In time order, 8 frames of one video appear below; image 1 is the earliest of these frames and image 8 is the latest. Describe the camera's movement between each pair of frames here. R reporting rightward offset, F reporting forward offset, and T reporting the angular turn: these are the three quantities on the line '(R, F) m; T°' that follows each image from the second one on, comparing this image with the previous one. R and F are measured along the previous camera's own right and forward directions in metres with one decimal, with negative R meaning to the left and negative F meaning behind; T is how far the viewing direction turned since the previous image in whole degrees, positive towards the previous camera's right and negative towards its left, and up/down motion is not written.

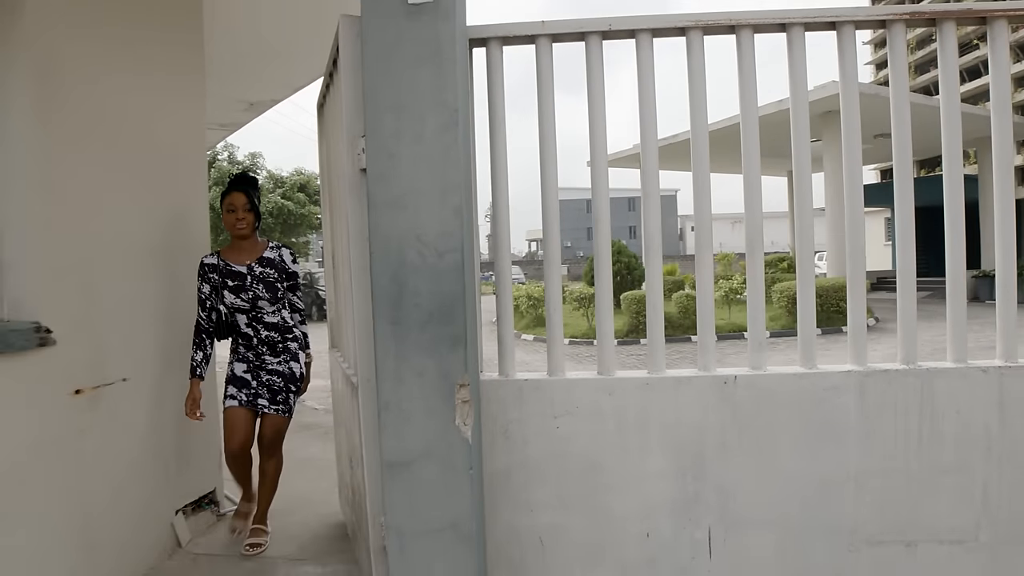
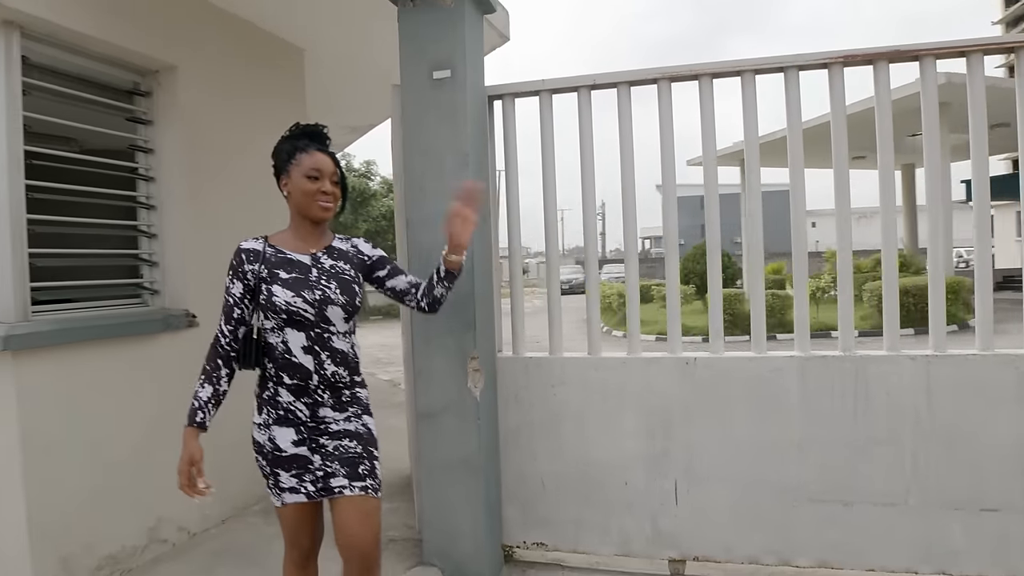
(+0.5, -0.6) m; -10°
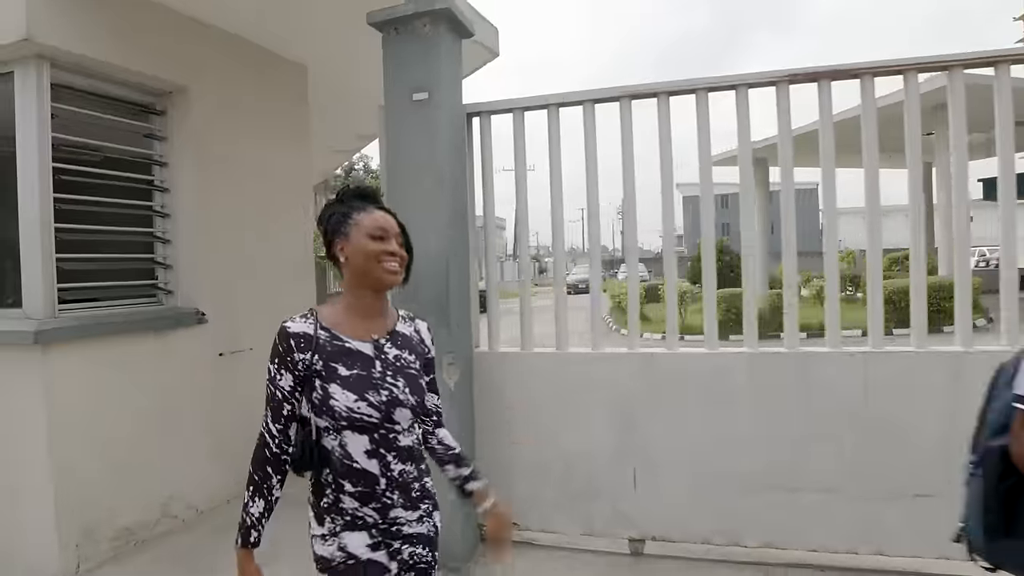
(+0.2, -0.3) m; -2°
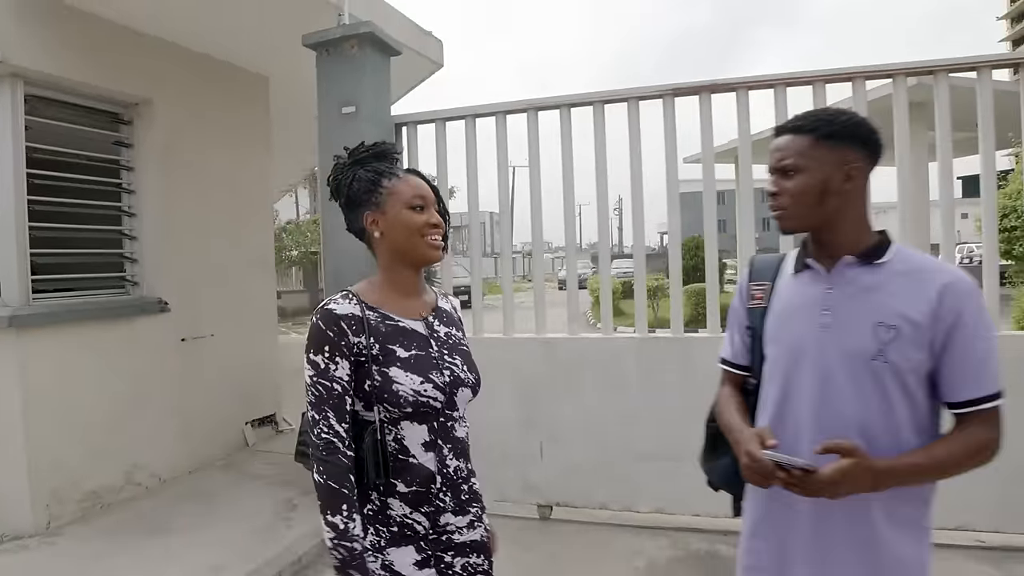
(+0.5, -0.4) m; -1°
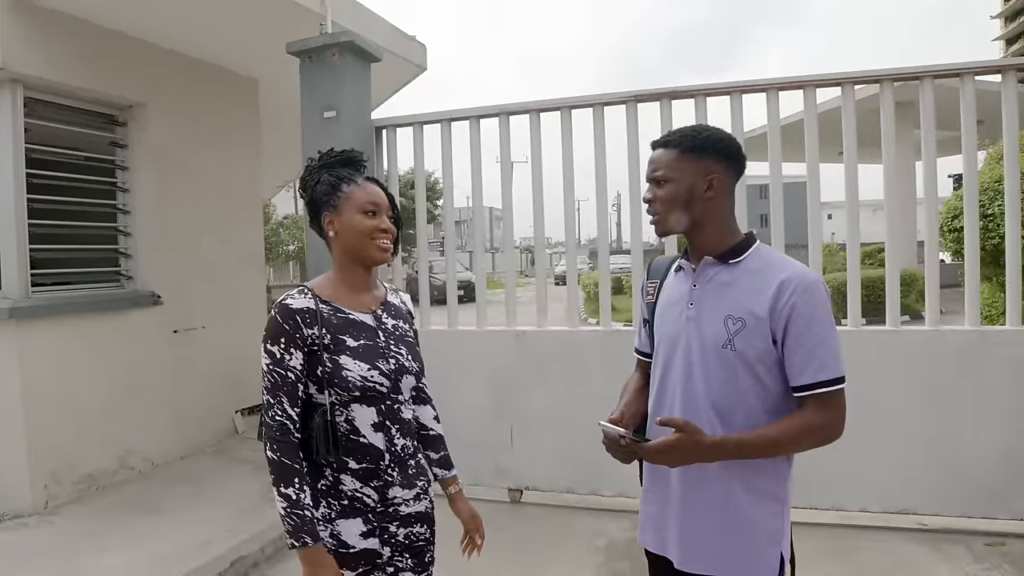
(+0.2, -0.2) m; 0°
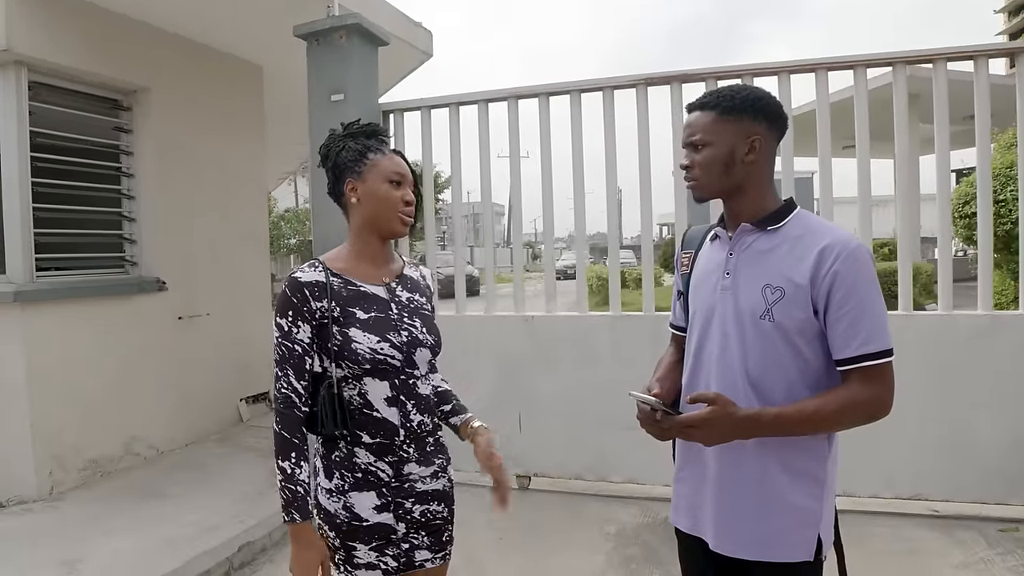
(0.0, 0.0) m; 0°
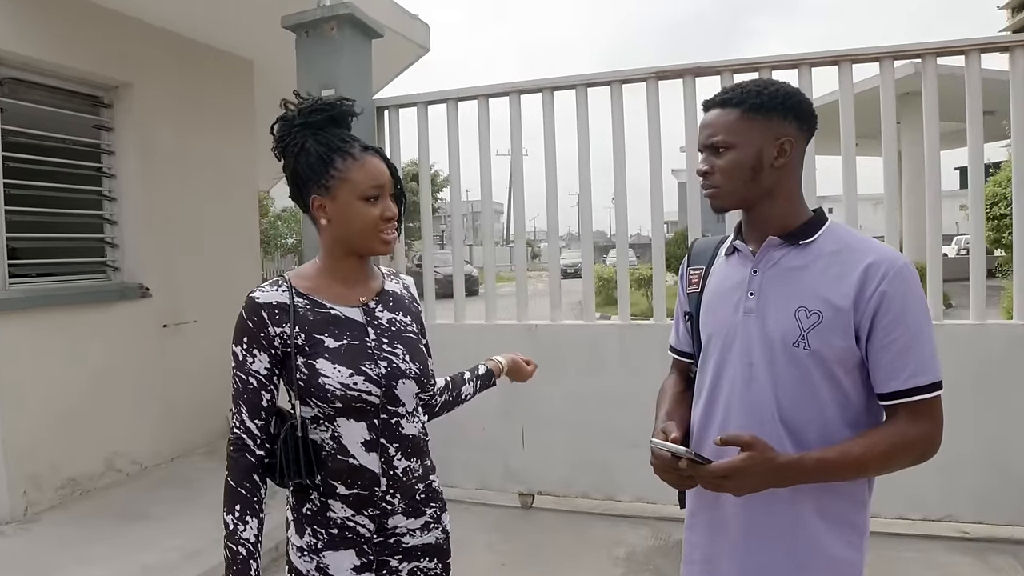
(0.0, +0.2) m; 0°
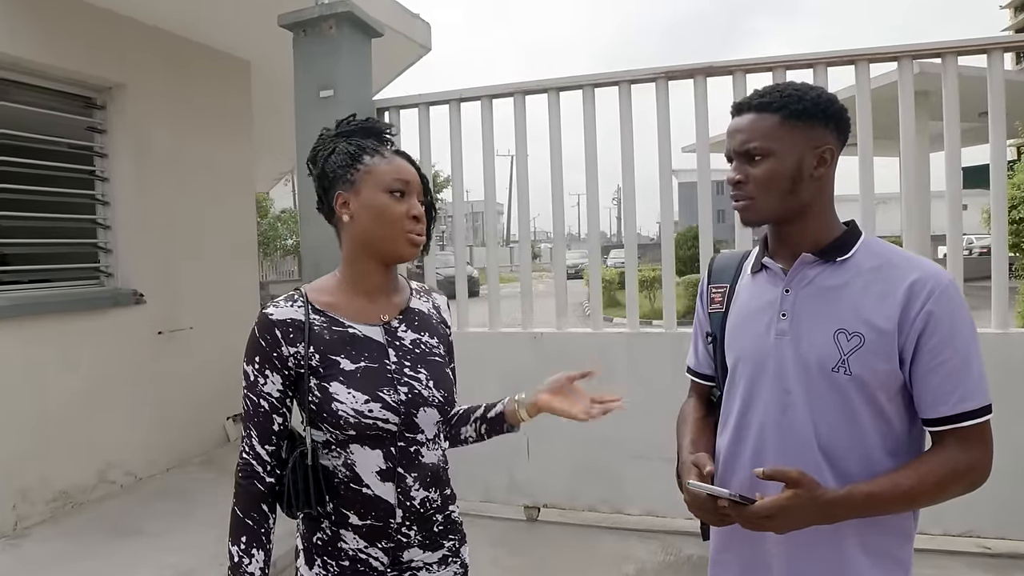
(0.0, +0.1) m; 0°
